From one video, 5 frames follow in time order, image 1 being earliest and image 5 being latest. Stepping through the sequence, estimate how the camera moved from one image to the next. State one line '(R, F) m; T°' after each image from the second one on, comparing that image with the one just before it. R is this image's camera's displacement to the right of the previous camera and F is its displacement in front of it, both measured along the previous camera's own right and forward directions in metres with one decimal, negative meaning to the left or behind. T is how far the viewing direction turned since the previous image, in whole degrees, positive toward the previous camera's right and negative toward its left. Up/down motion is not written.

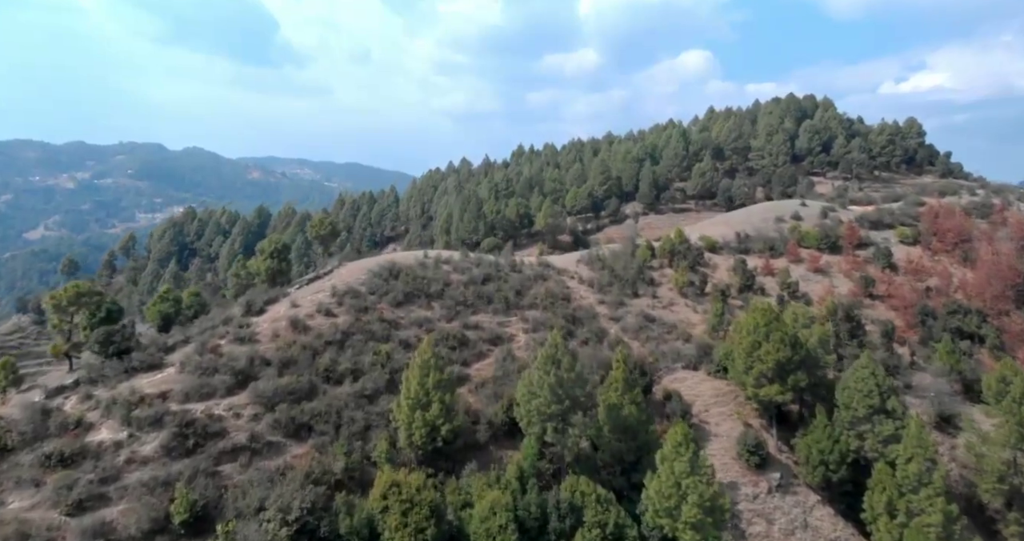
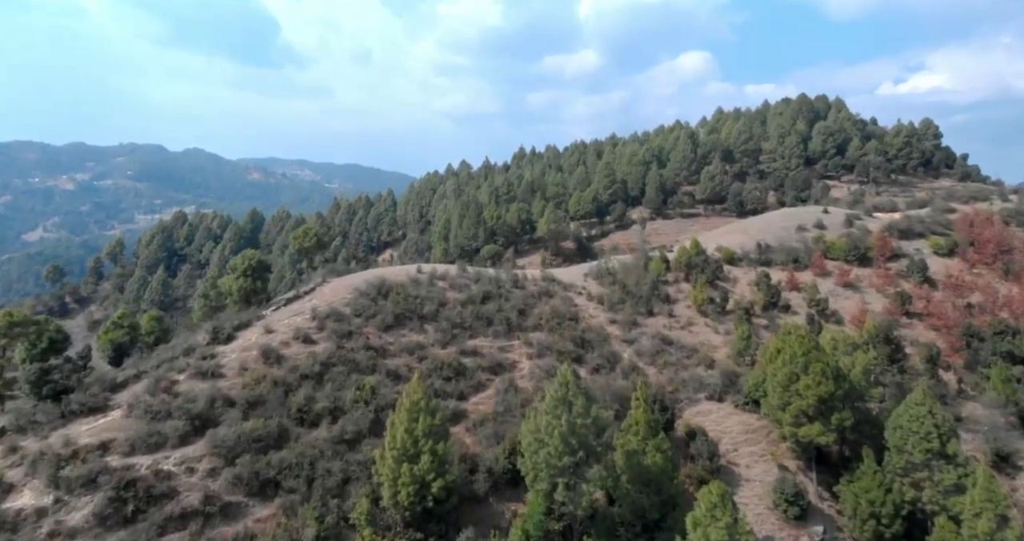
(-0.1, +3.0) m; 0°
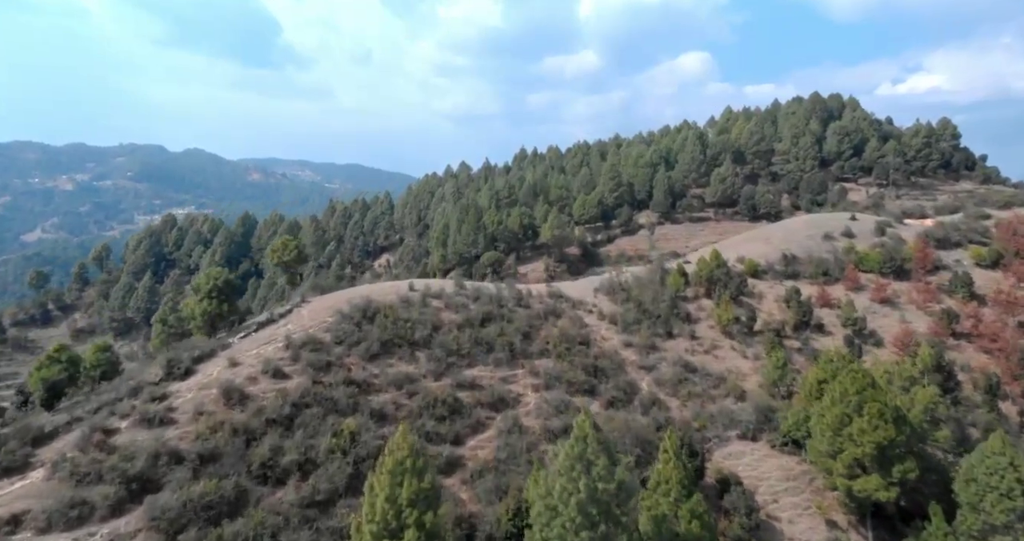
(-0.1, +3.2) m; 0°
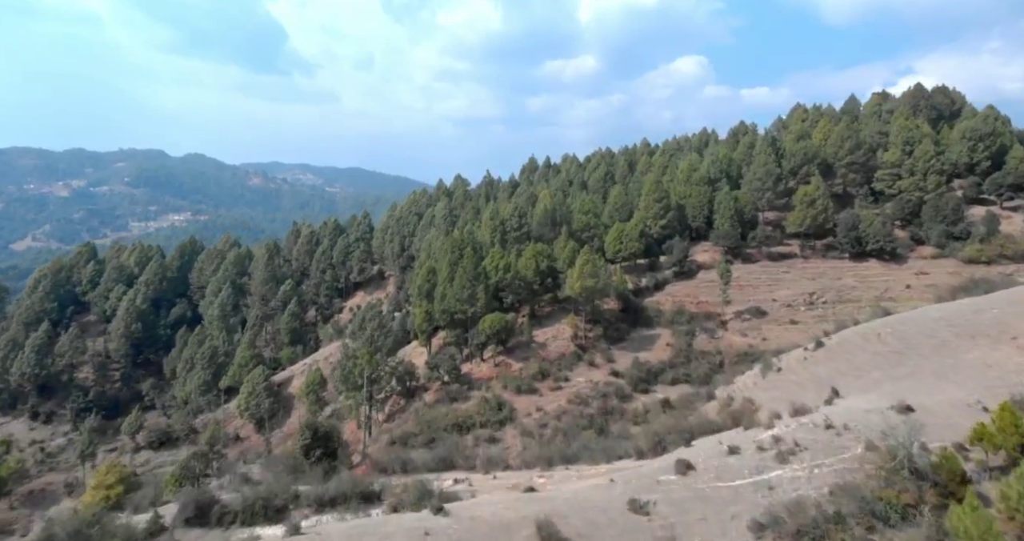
(-0.7, +18.4) m; 0°
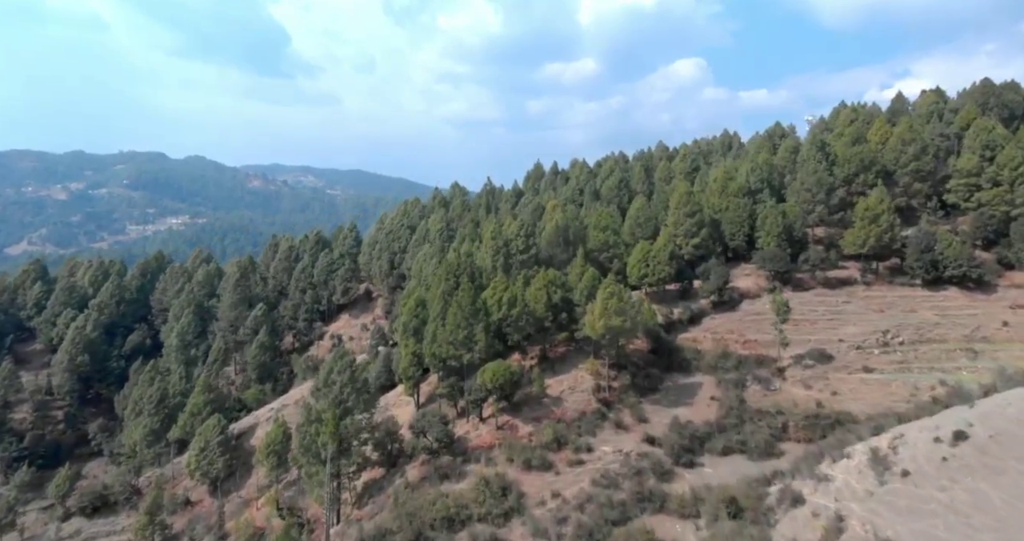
(-0.3, +8.0) m; 0°
